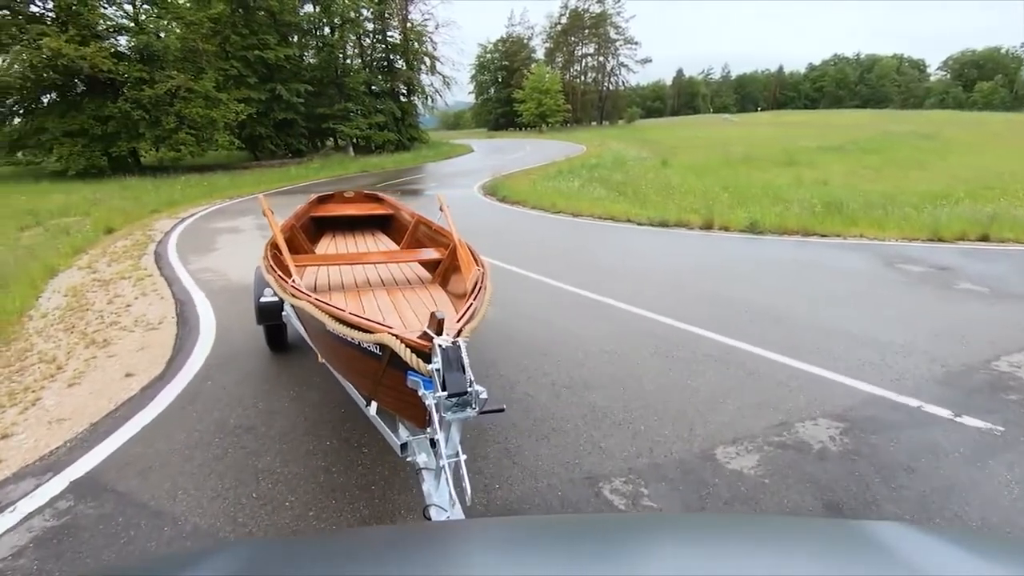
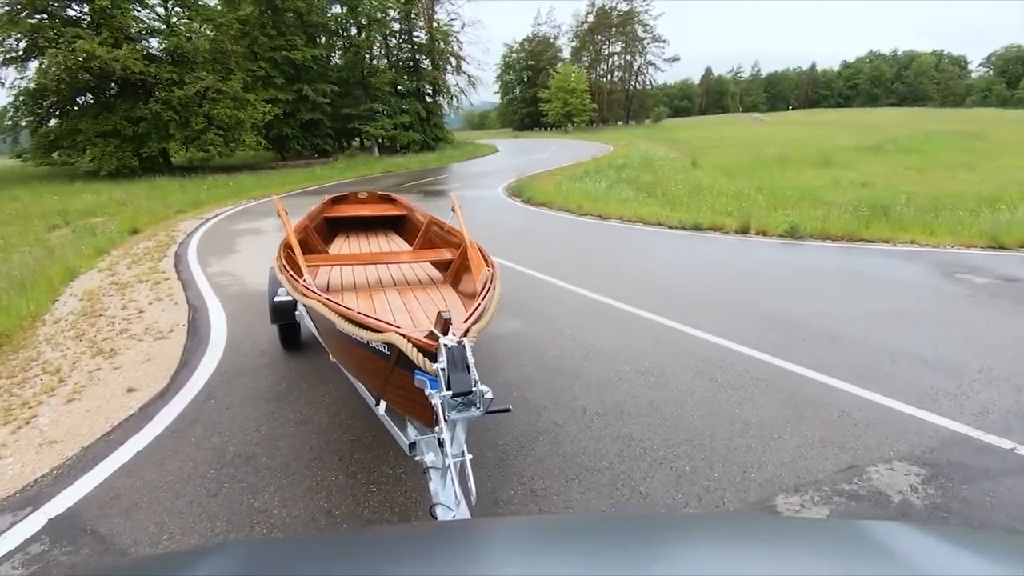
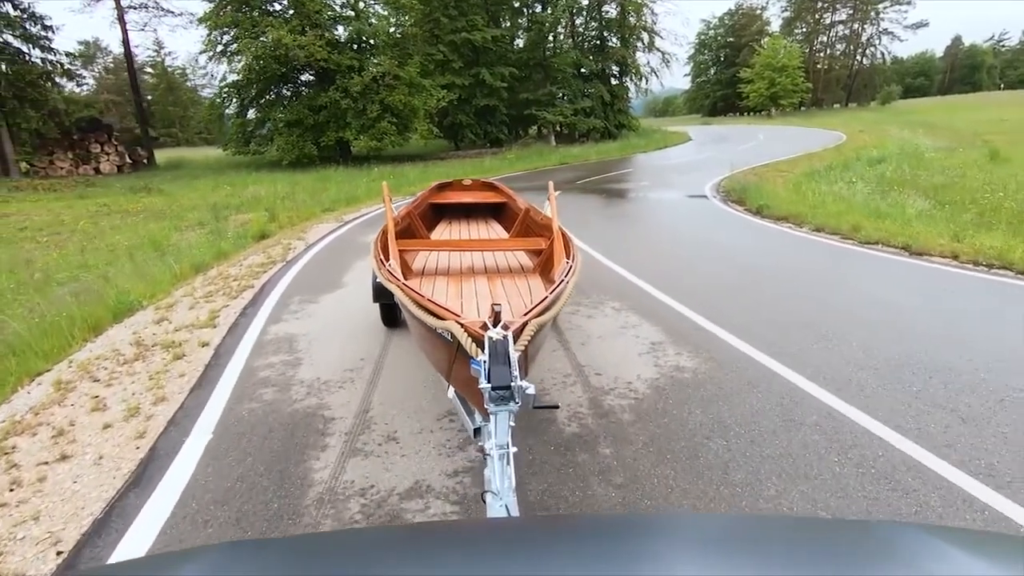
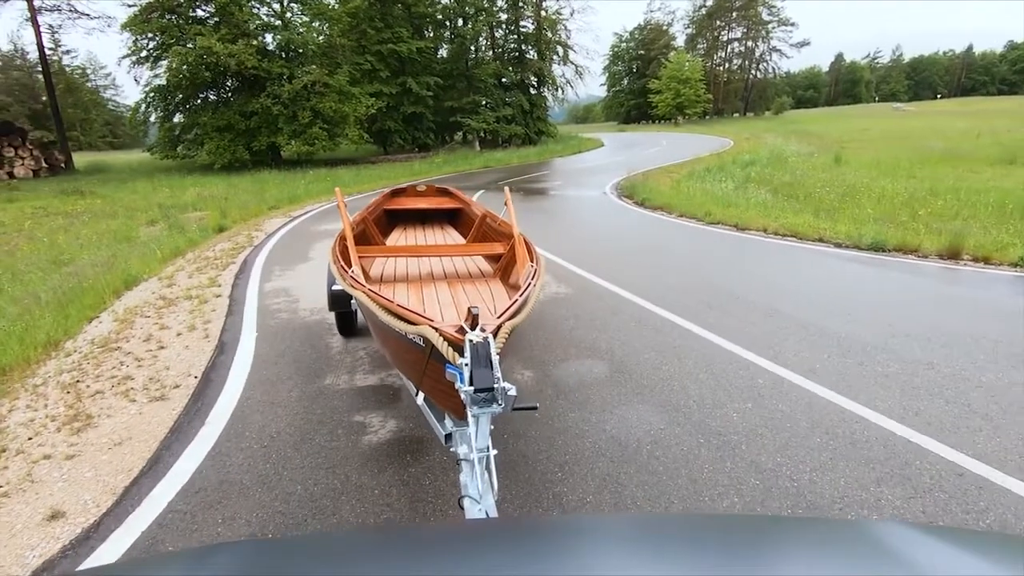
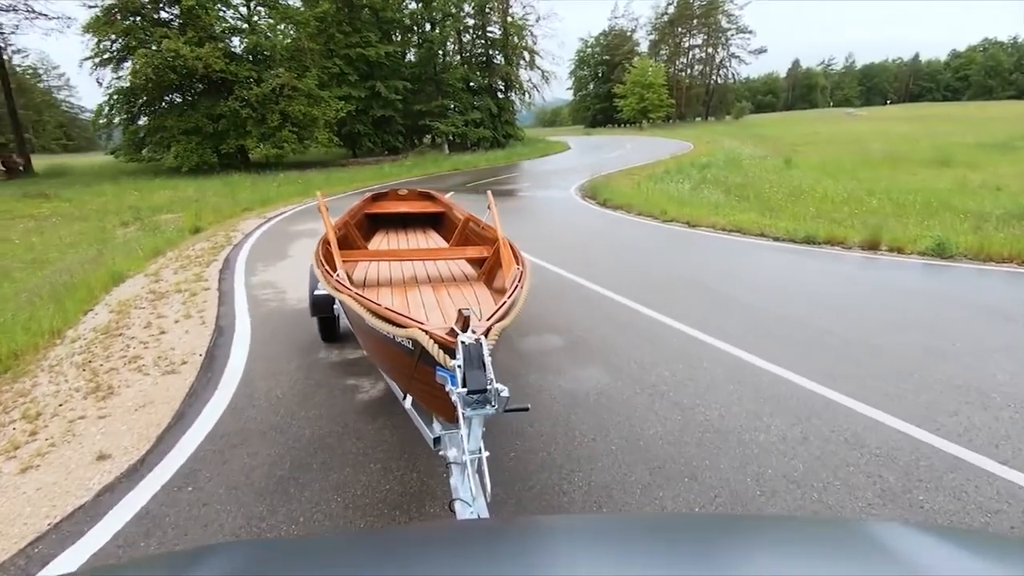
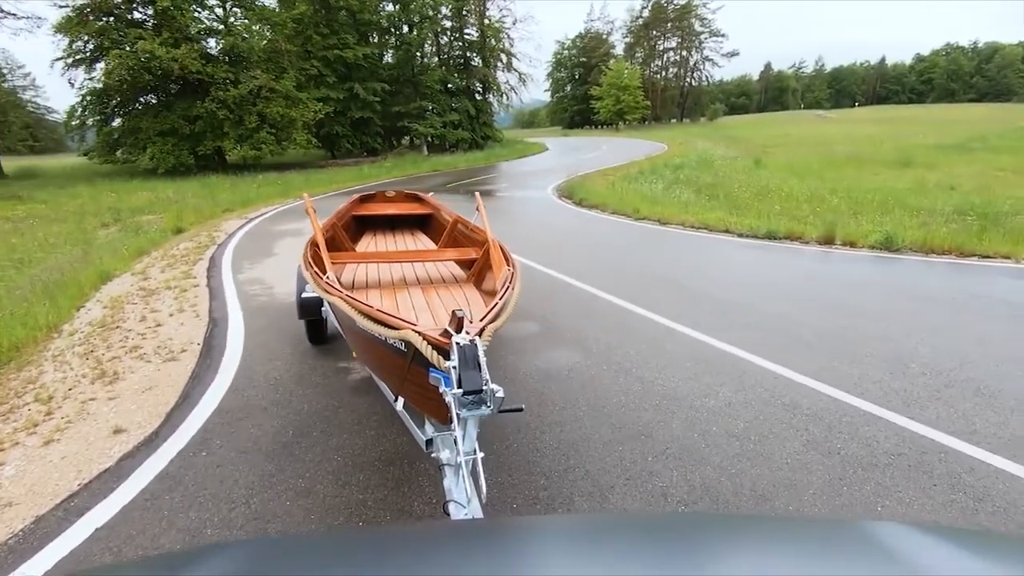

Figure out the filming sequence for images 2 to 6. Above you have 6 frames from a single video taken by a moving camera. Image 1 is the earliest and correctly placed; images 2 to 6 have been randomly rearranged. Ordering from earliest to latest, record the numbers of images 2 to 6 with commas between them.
2, 6, 5, 4, 3
